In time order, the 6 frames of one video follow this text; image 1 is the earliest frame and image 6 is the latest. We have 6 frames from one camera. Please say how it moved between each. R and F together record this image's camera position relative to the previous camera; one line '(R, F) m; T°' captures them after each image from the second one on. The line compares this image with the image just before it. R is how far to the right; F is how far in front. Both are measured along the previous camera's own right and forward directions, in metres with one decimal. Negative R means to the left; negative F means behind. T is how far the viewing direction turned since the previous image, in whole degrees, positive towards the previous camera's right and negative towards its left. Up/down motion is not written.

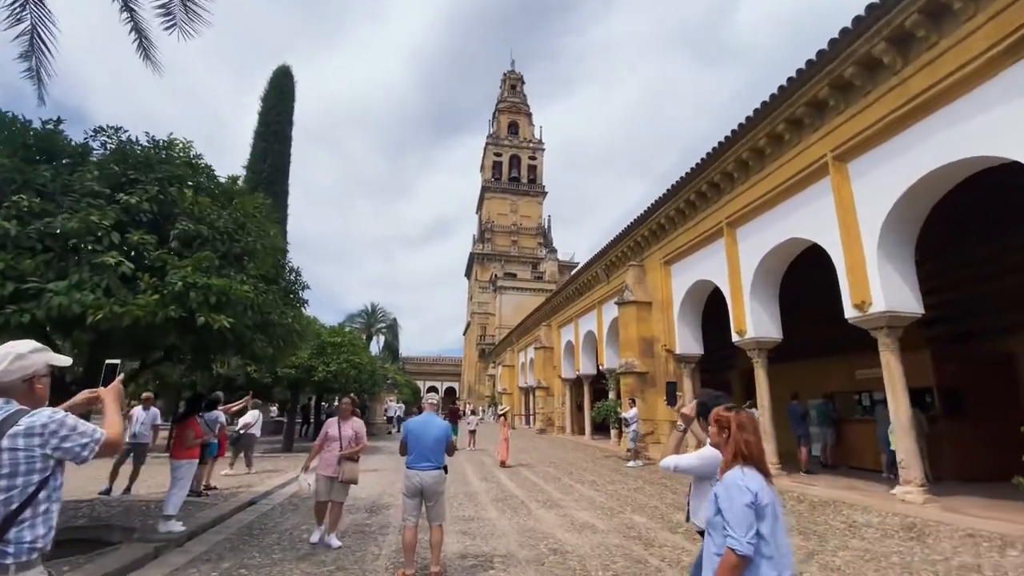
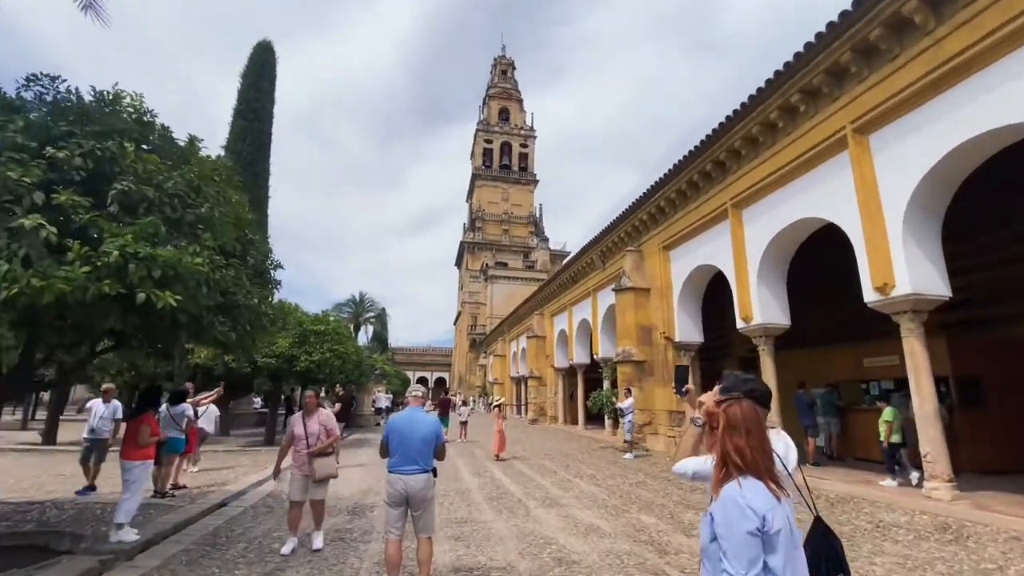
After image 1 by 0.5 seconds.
(-0.1, +0.6) m; +1°
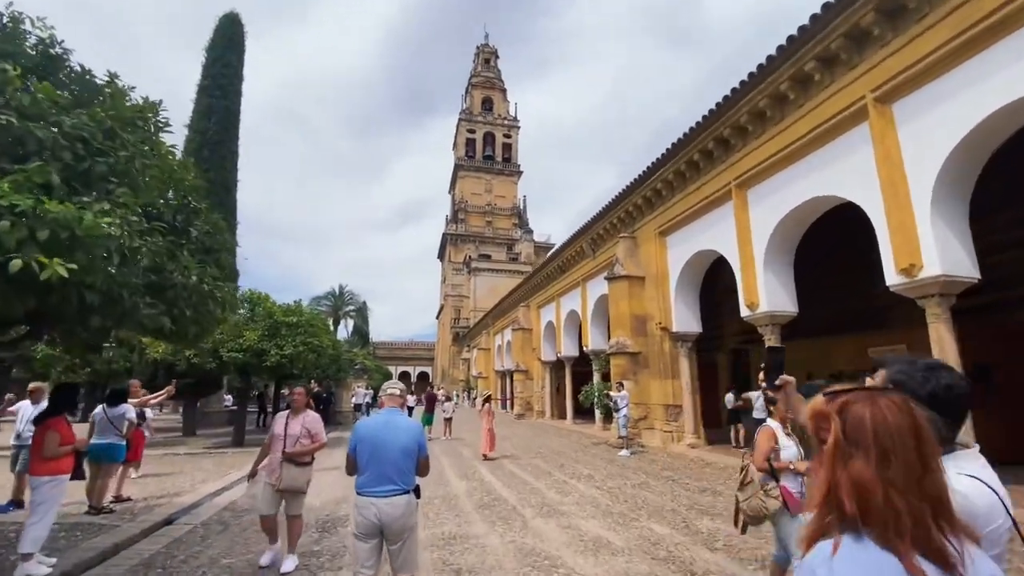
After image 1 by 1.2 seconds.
(-0.1, +0.8) m; +2°
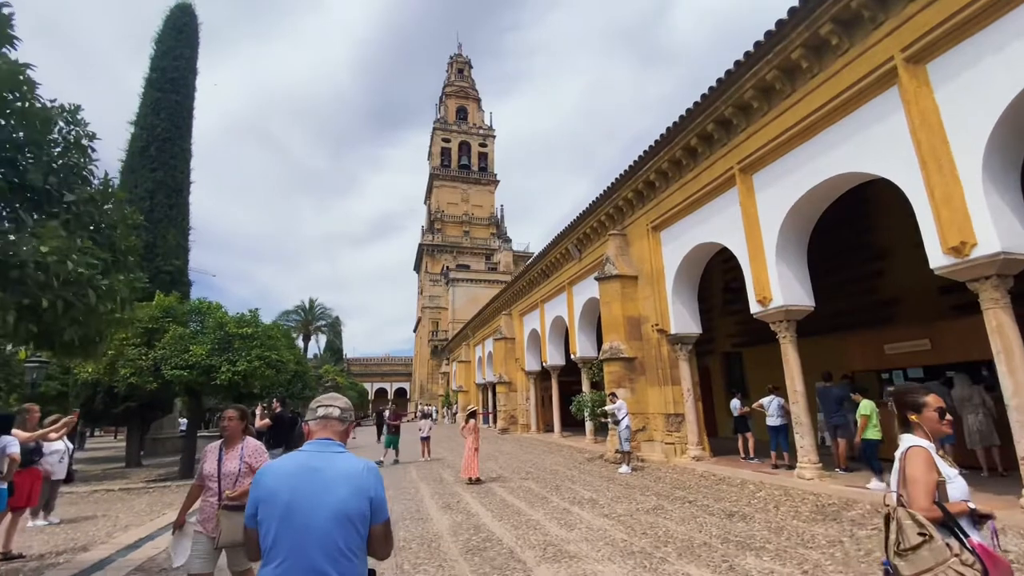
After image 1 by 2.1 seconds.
(-0.1, +1.1) m; +3°
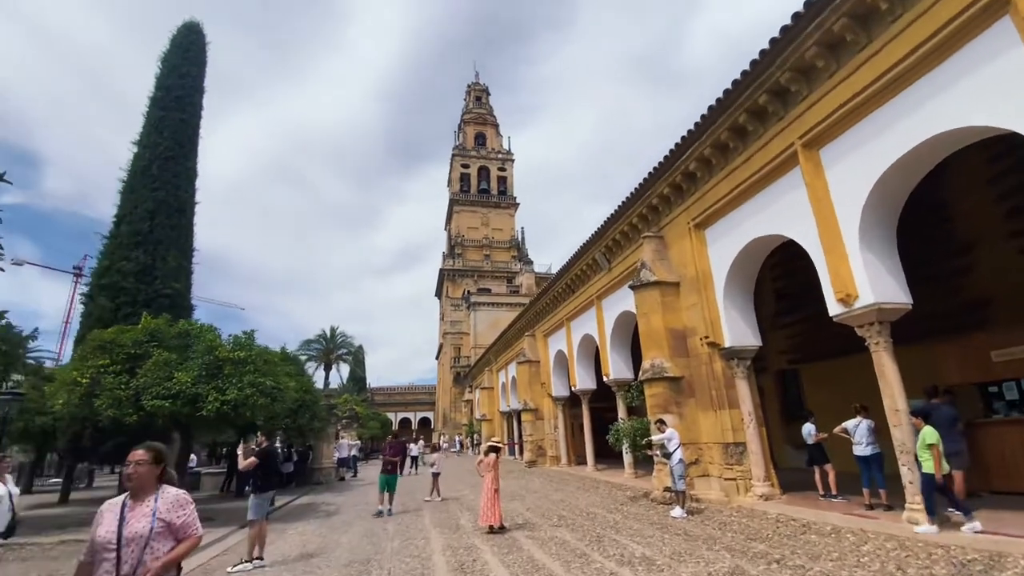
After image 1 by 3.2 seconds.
(0.0, +1.4) m; -3°
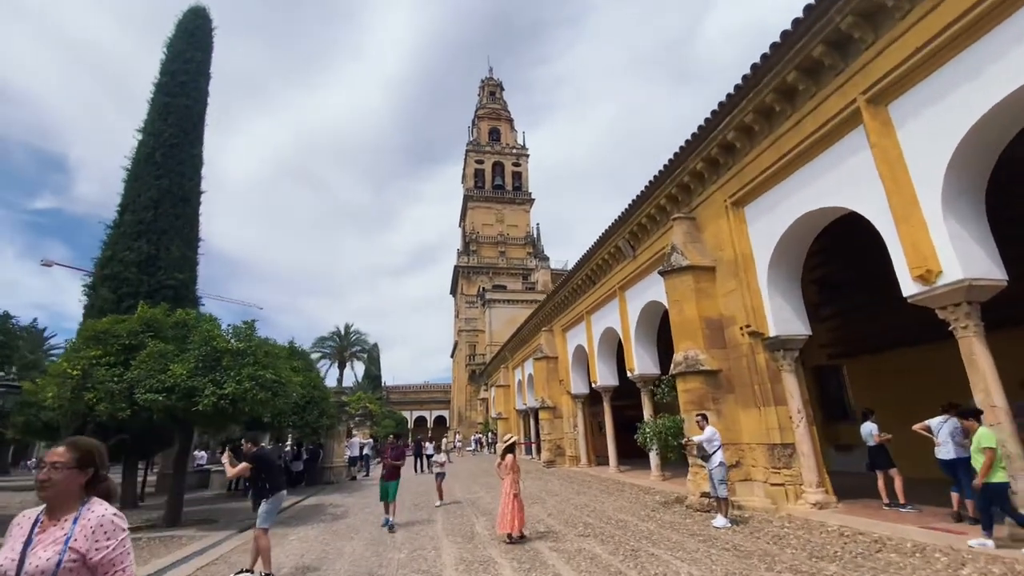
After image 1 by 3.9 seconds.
(-0.1, +0.8) m; -2°
